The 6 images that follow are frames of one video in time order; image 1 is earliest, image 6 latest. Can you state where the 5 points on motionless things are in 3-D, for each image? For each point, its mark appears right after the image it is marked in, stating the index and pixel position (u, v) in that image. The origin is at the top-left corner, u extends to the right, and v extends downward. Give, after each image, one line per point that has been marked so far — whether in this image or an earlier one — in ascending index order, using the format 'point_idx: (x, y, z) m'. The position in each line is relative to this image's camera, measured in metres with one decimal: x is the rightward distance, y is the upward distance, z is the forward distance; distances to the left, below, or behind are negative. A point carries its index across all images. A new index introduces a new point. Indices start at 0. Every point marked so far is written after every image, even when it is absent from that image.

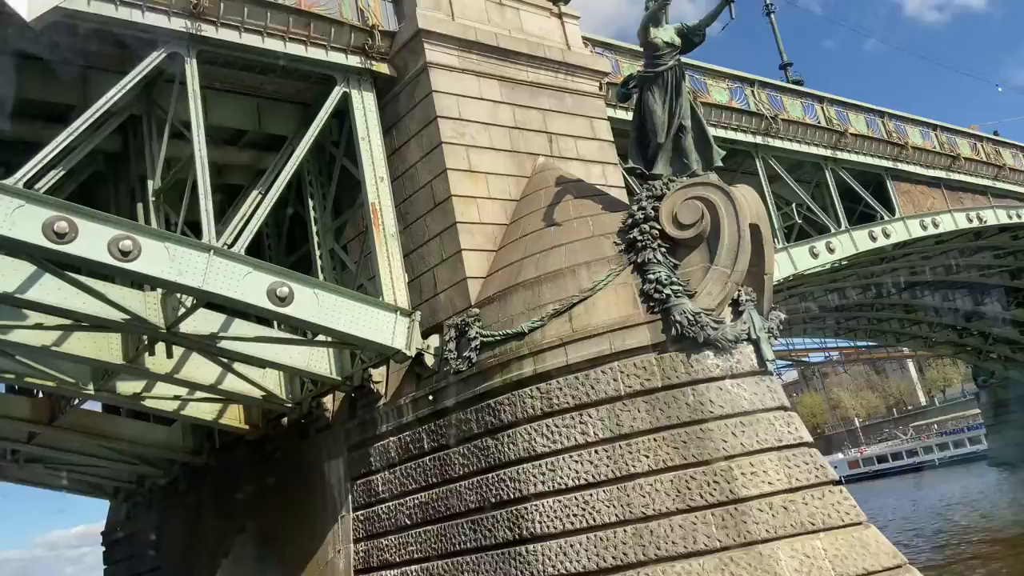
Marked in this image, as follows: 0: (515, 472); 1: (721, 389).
0: (0.0, -1.8, +8.2) m
1: (+2.0, -1.0, +7.9) m
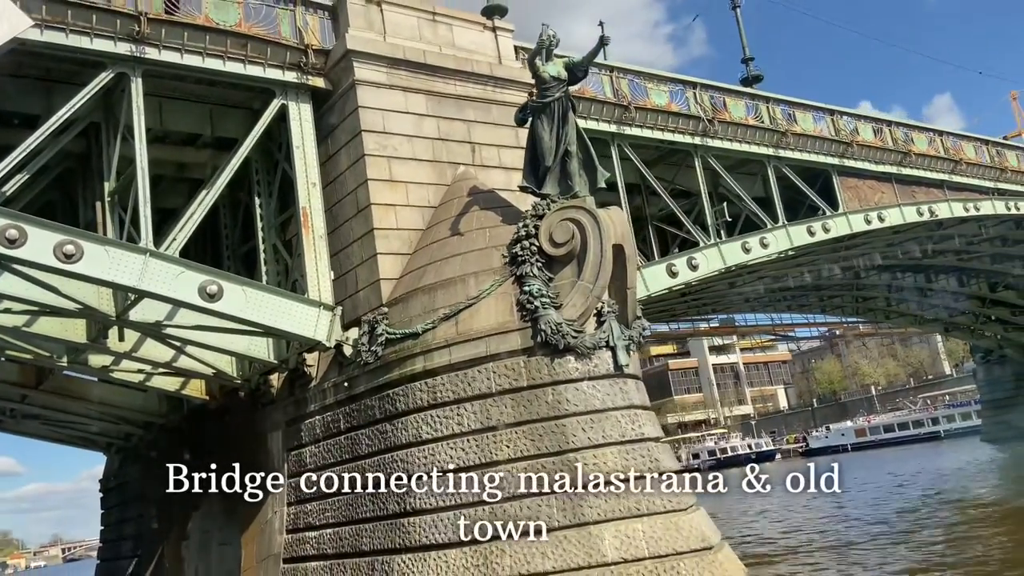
0: (-1.3, -1.9, +9.4) m
1: (+0.7, -1.1, +9.0) m
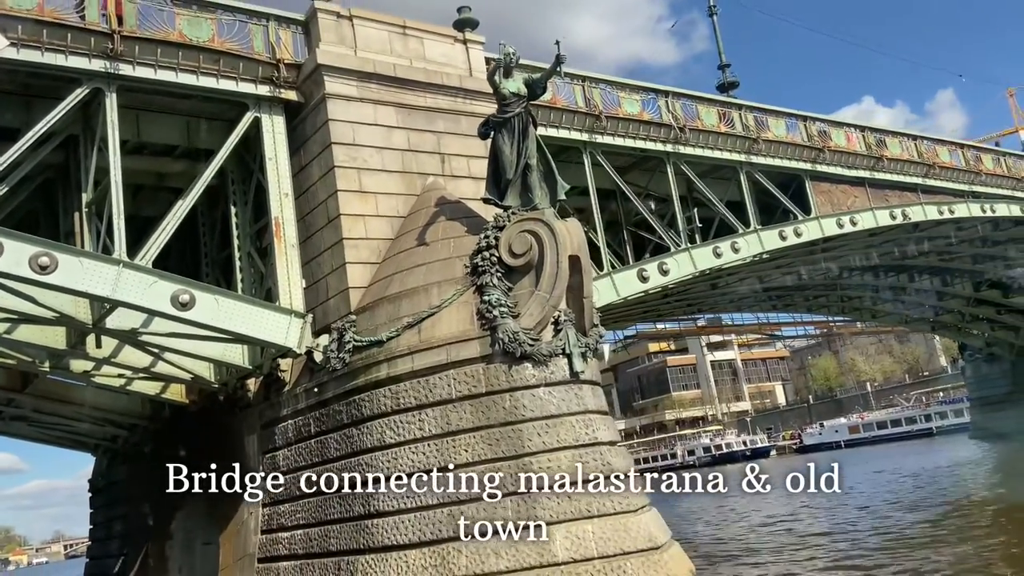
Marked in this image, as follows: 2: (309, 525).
0: (-1.7, -2.0, +9.8) m
1: (+0.3, -1.2, +9.4) m
2: (-2.6, -3.1, +10.7) m
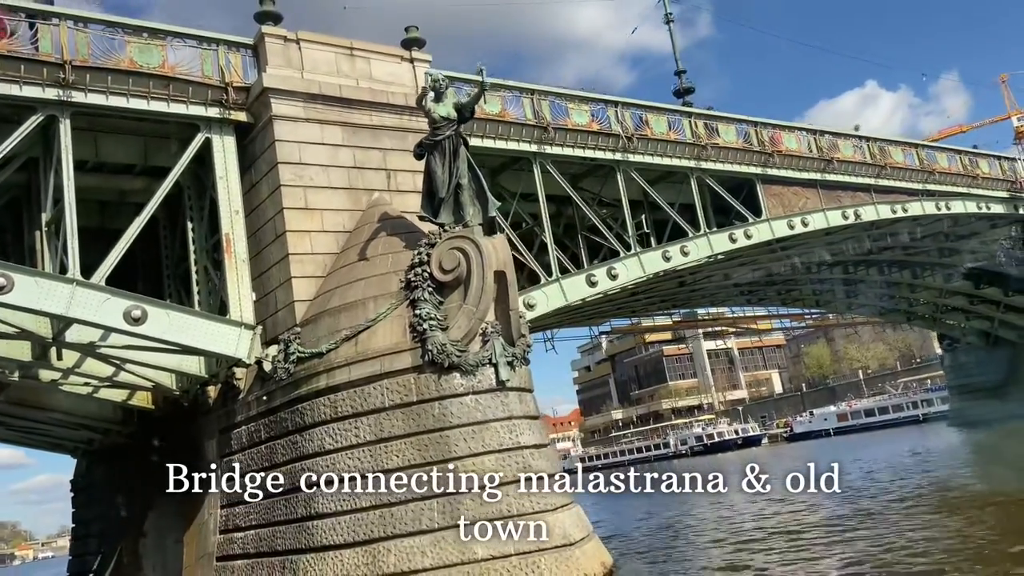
0: (-2.6, -2.2, +10.4) m
1: (-0.6, -1.4, +10.0) m
2: (-3.5, -3.3, +11.4) m
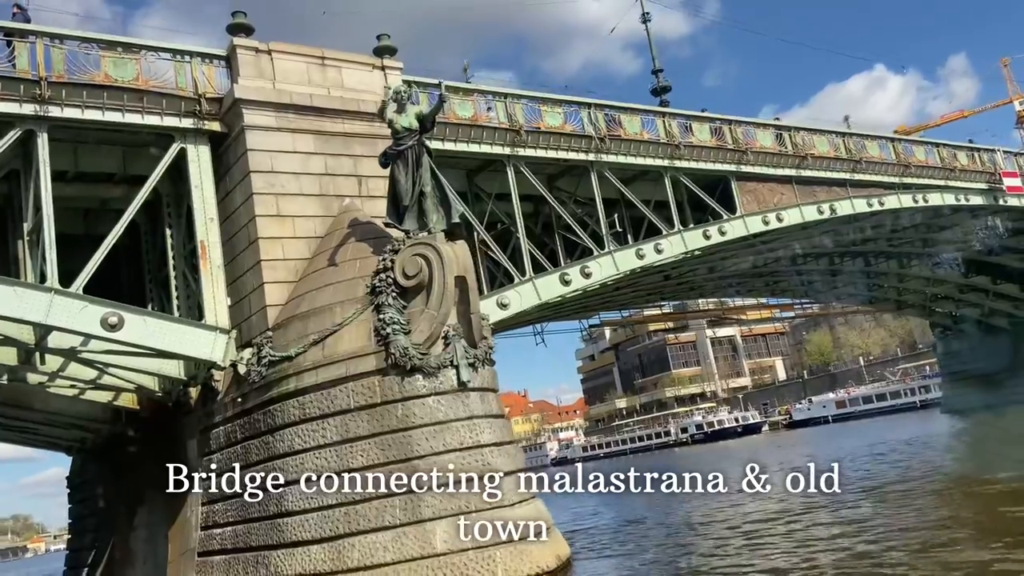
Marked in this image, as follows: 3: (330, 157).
0: (-3.1, -2.3, +10.9) m
1: (-1.1, -1.5, +10.4) m
2: (-4.0, -3.4, +11.8) m
3: (-3.0, +2.1, +13.3) m
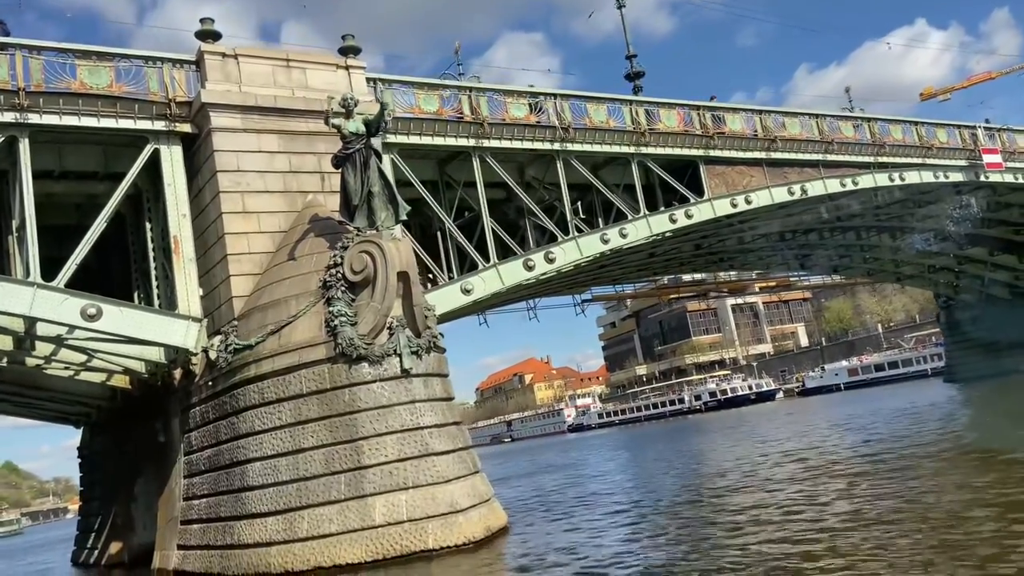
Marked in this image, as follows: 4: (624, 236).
0: (-3.9, -2.2, +11.9) m
1: (-2.0, -1.4, +11.4) m
2: (-4.8, -3.3, +12.9) m
3: (-3.8, +2.3, +14.2) m
4: (+2.6, +1.2, +18.9) m
